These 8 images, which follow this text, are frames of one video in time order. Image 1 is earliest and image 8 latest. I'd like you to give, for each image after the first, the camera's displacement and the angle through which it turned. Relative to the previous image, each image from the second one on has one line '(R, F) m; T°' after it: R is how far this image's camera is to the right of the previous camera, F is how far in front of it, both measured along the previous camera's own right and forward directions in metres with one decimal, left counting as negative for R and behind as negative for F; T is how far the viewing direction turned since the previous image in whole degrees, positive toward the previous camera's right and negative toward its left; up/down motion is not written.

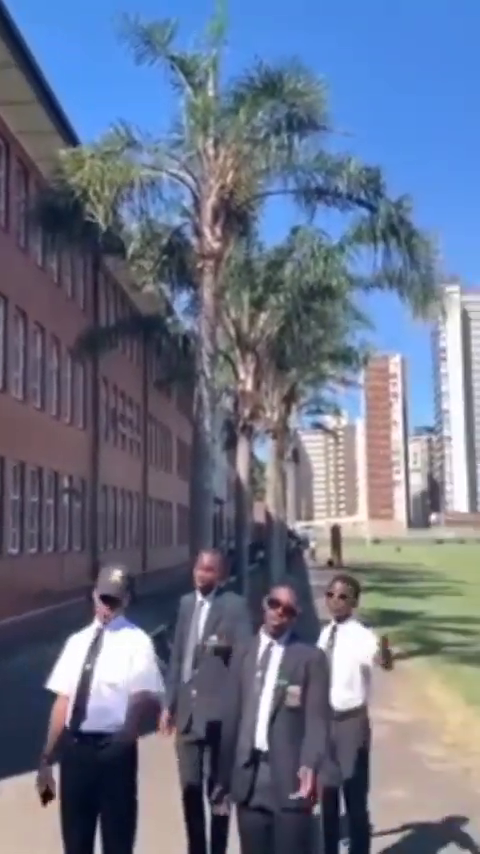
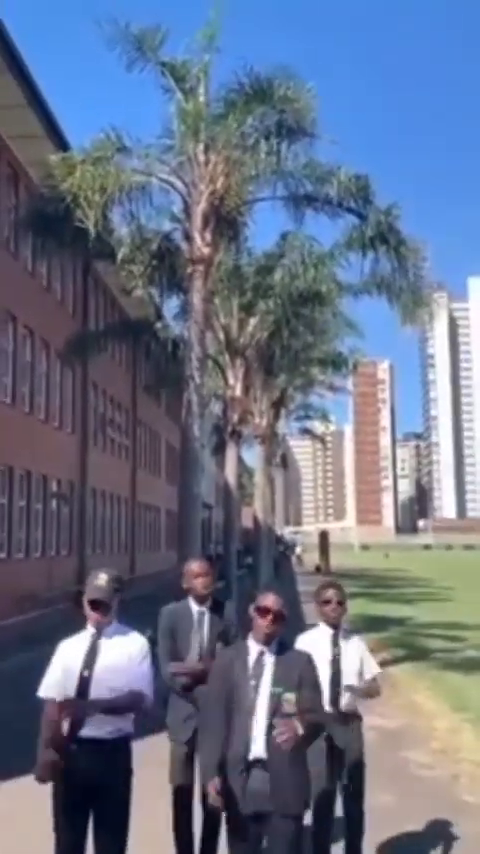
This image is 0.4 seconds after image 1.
(0.0, 0.0) m; +1°
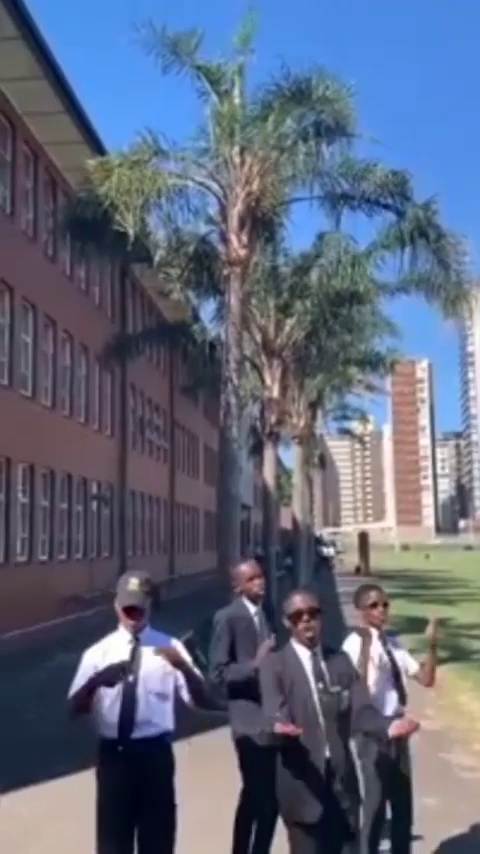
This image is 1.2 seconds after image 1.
(0.0, 0.0) m; -3°
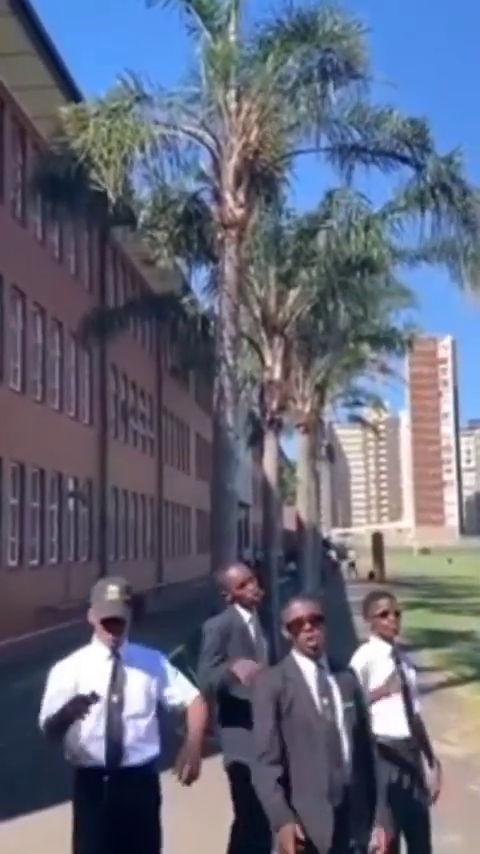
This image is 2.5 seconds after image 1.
(+0.2, +3.0) m; 0°
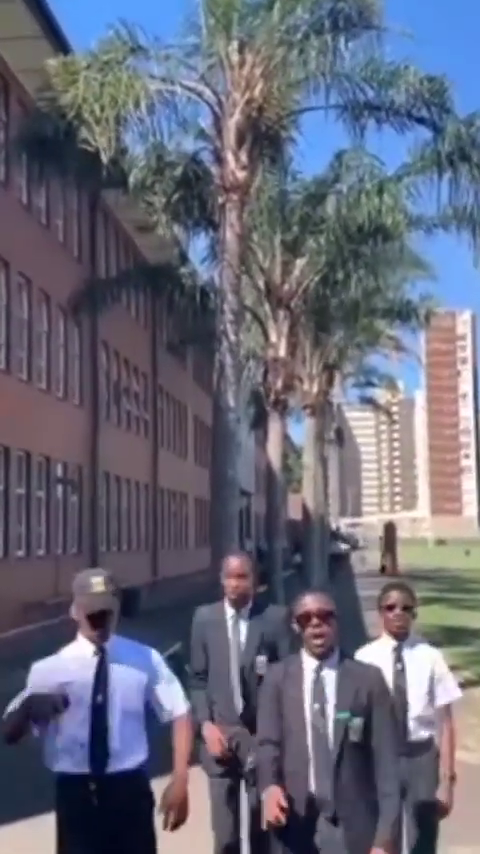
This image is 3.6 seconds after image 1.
(0.0, +1.6) m; 0°
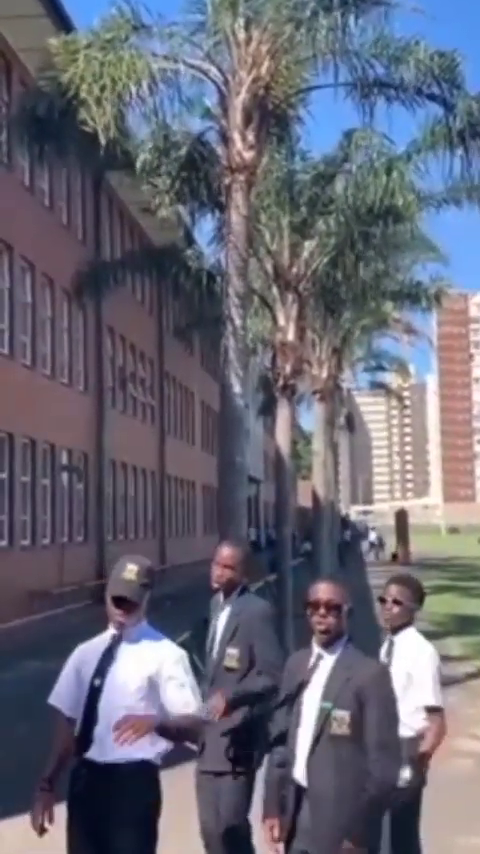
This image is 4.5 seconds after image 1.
(0.0, +0.4) m; -1°
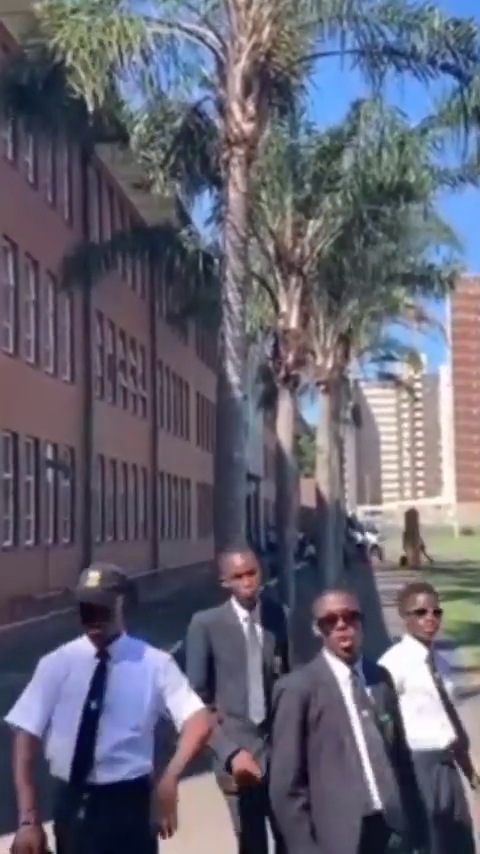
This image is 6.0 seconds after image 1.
(0.0, +1.3) m; 0°
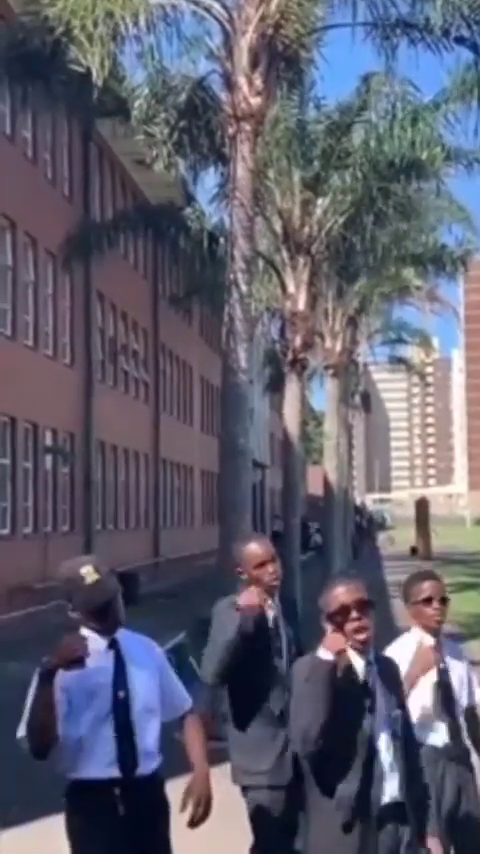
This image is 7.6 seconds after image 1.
(0.0, +0.6) m; 0°
